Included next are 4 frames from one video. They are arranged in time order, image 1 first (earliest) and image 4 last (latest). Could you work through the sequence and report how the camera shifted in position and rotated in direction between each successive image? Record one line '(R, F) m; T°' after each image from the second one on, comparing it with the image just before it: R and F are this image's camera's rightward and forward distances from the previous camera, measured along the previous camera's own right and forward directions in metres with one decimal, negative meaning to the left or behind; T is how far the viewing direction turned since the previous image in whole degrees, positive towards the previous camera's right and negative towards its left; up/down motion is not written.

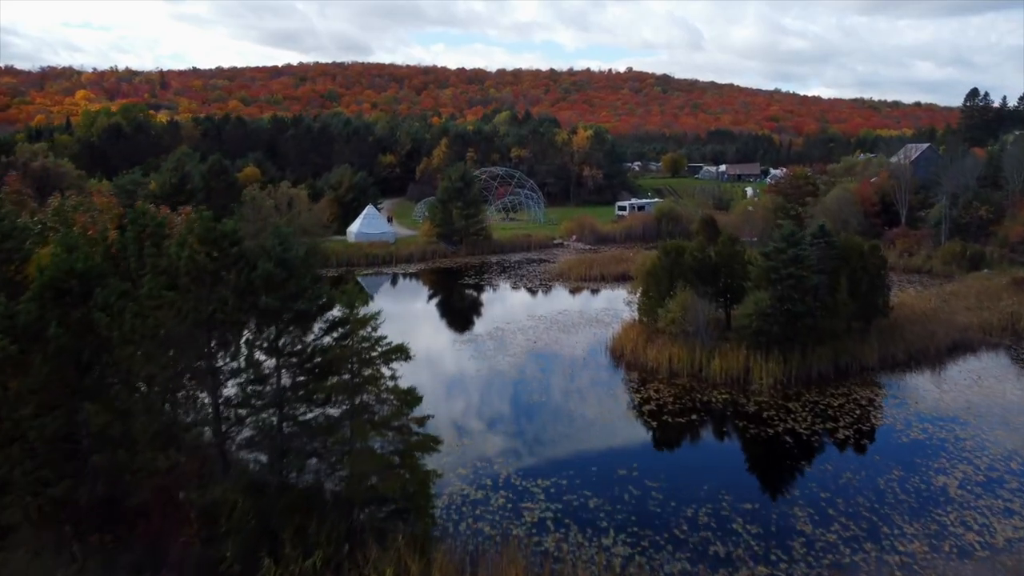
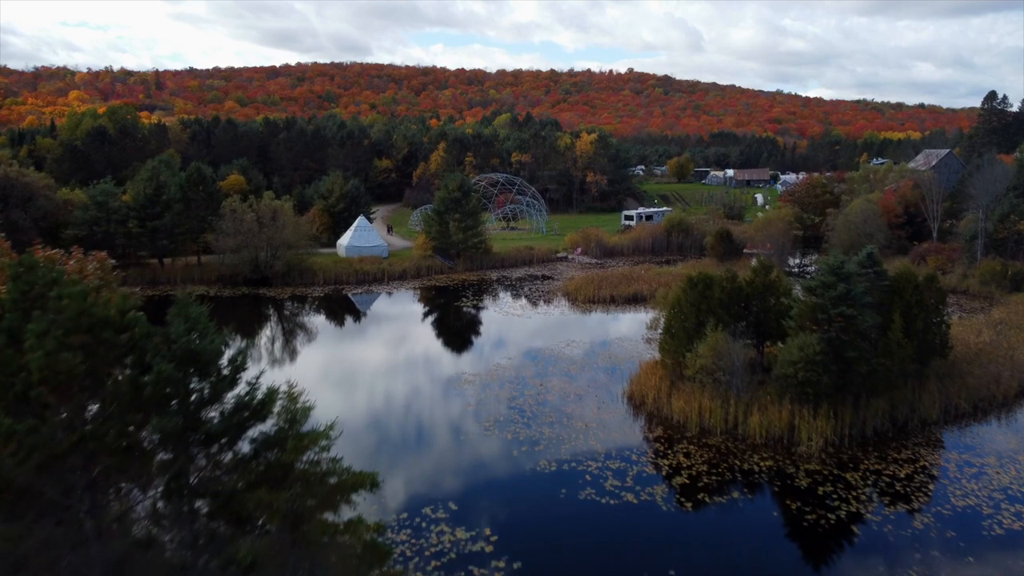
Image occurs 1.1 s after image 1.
(-0.1, +2.9) m; 0°
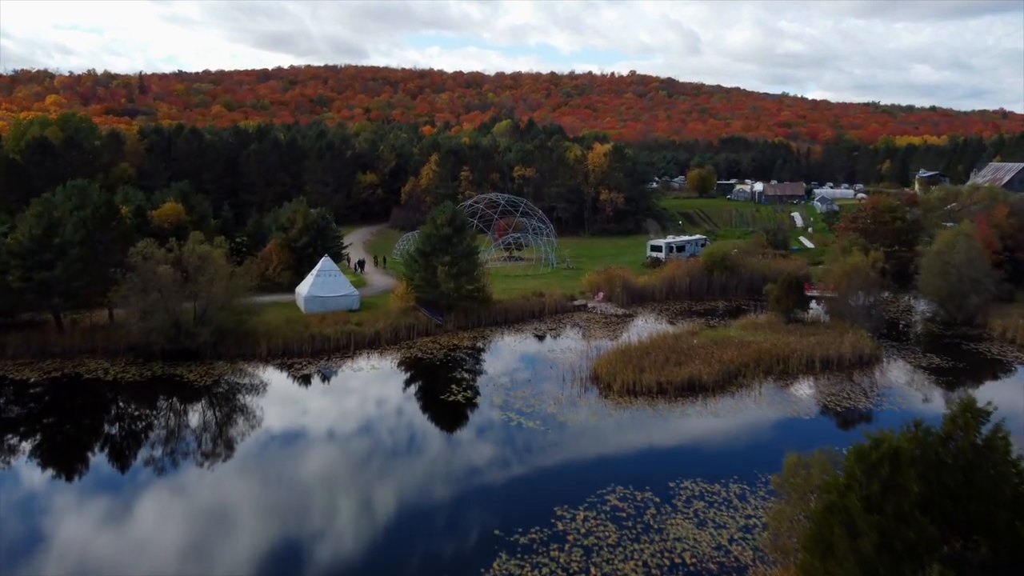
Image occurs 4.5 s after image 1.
(-0.2, +8.9) m; 0°
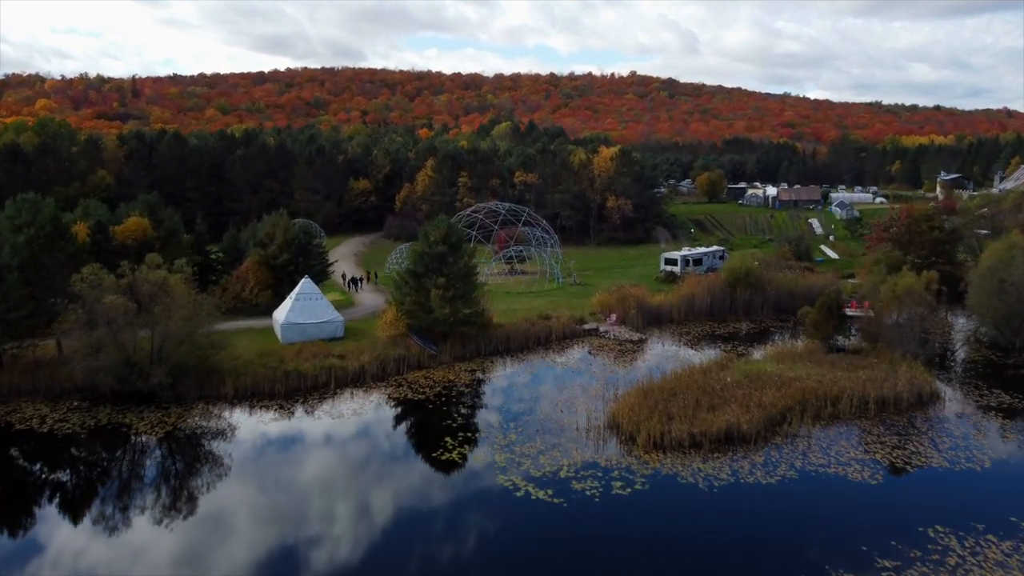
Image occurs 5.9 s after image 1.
(-0.1, +3.6) m; 0°
